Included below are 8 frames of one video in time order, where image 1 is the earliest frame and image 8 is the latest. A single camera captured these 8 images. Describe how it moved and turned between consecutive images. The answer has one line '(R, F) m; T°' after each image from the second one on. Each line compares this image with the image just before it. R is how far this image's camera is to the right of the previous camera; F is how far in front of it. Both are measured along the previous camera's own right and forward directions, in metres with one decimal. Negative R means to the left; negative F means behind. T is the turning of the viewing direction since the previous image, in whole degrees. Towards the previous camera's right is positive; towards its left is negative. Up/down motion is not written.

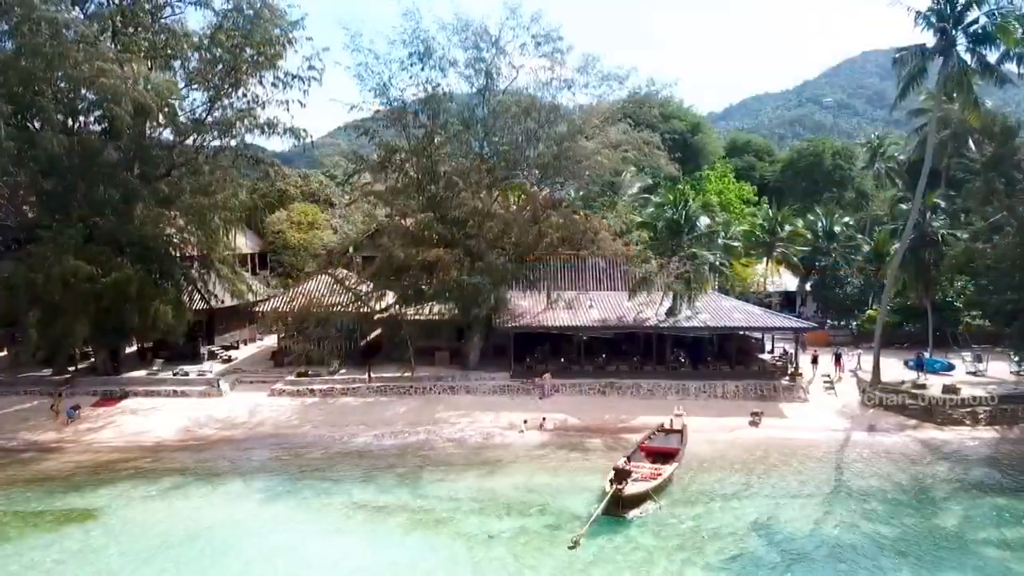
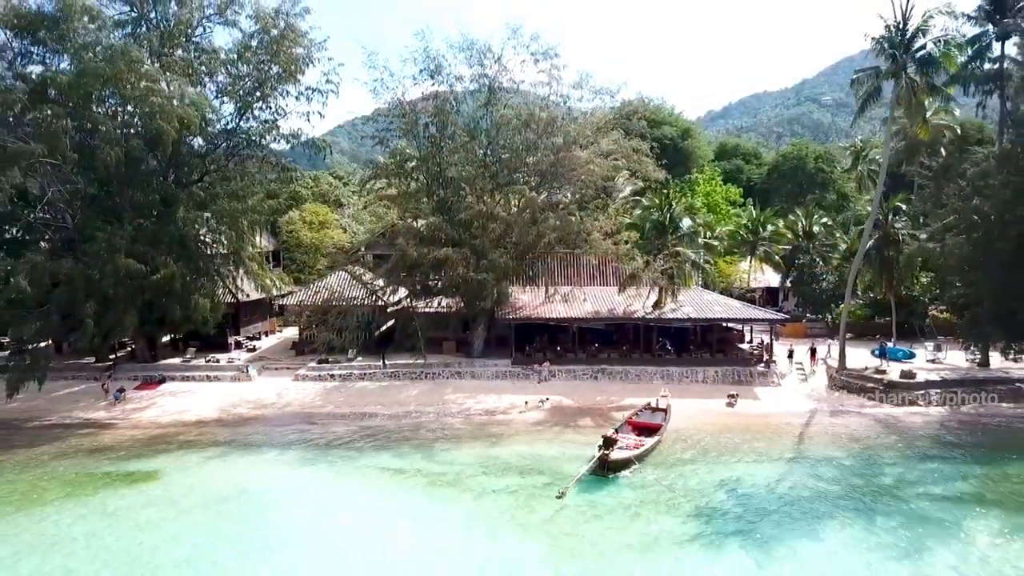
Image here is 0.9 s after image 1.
(-0.1, -2.8) m; 0°
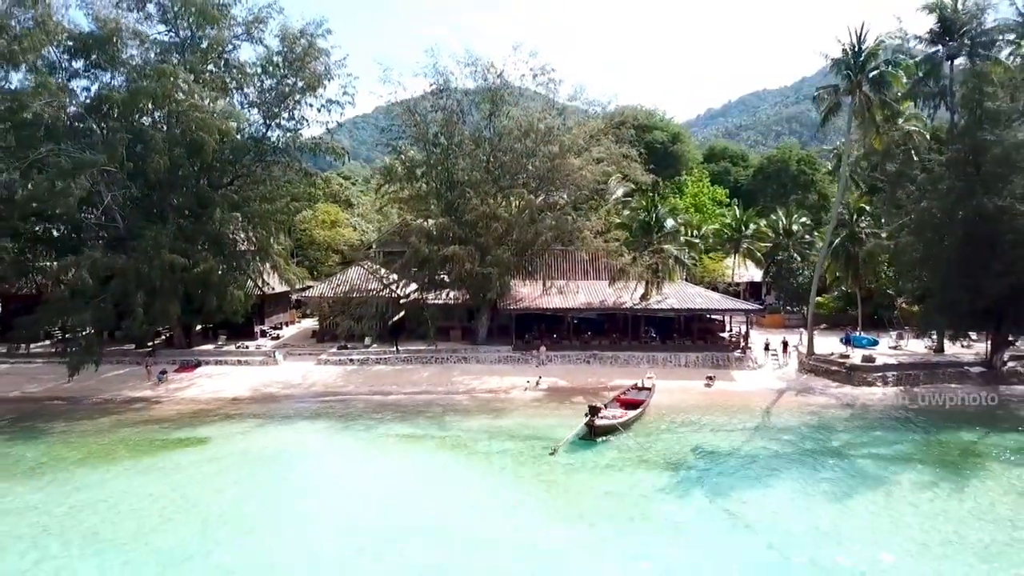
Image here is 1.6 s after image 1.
(0.0, -3.2) m; 0°
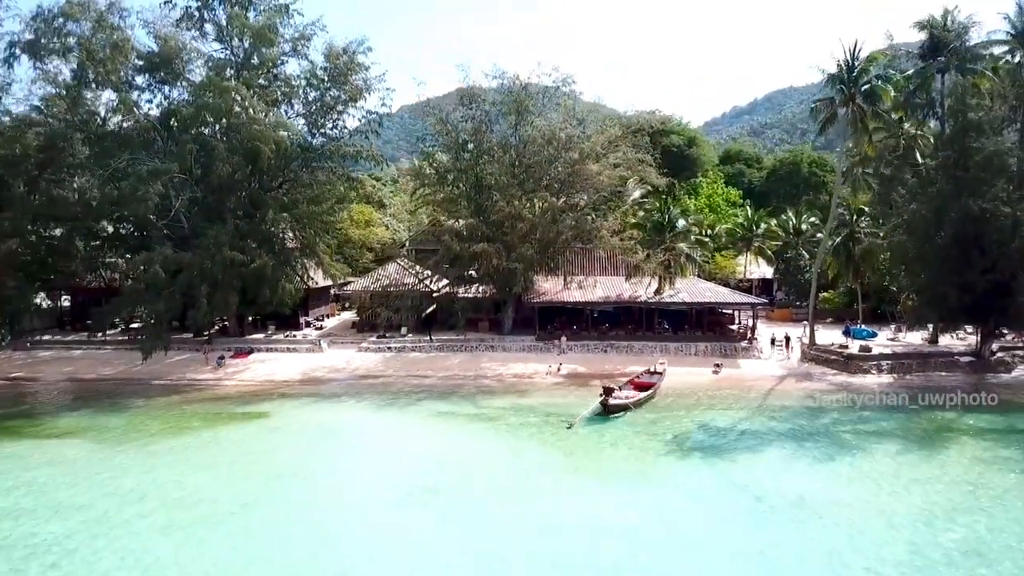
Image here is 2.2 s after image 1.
(0.0, -3.0) m; -2°
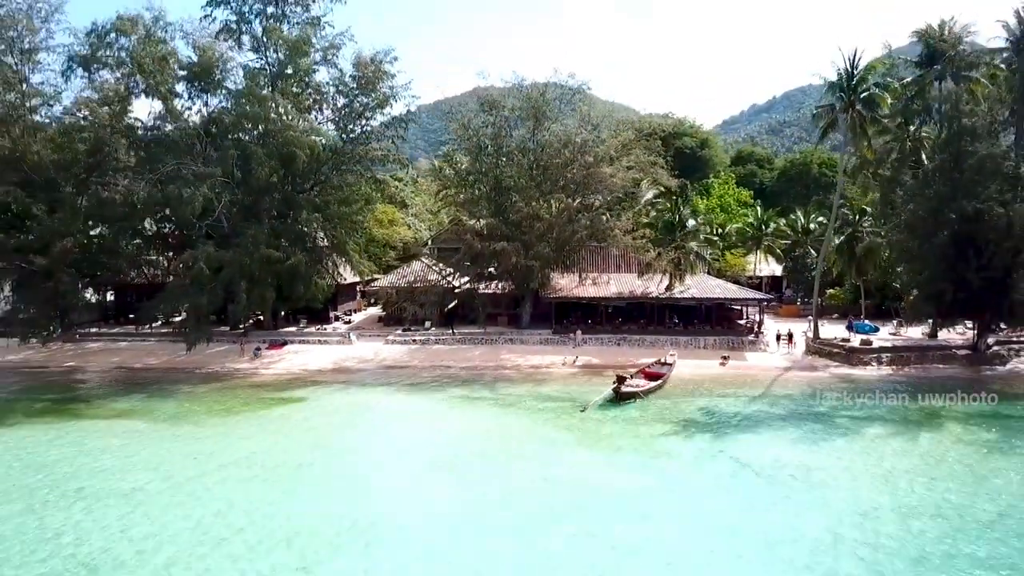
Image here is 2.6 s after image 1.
(0.0, -2.1) m; -1°
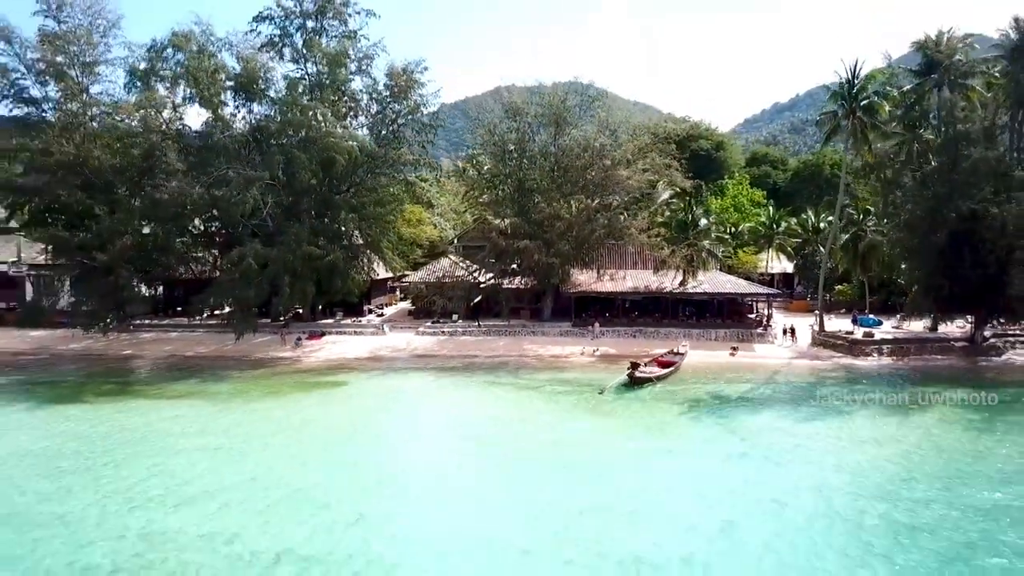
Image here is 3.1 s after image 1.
(-0.1, -2.6) m; -1°
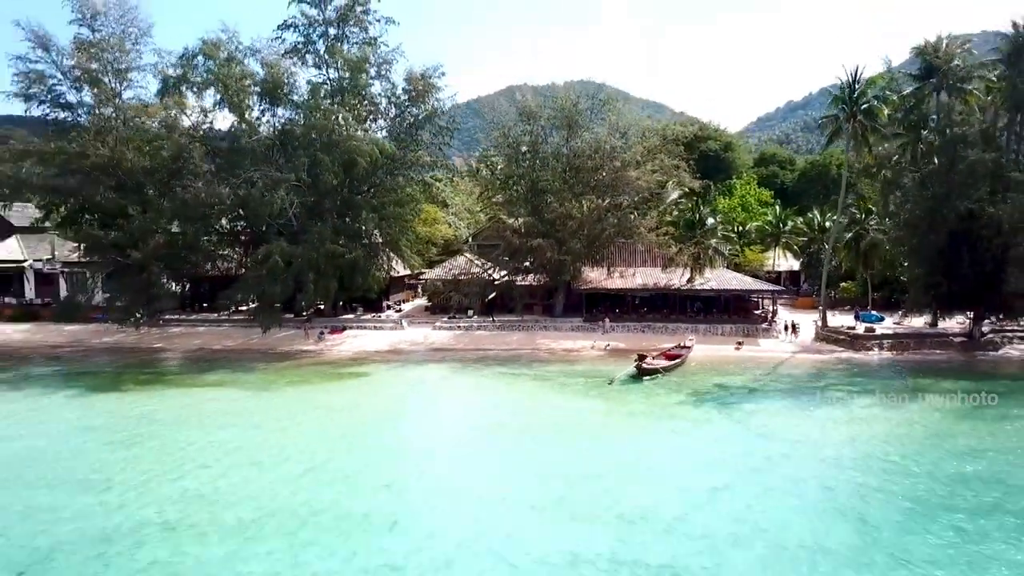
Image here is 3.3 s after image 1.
(-0.1, -1.6) m; -1°
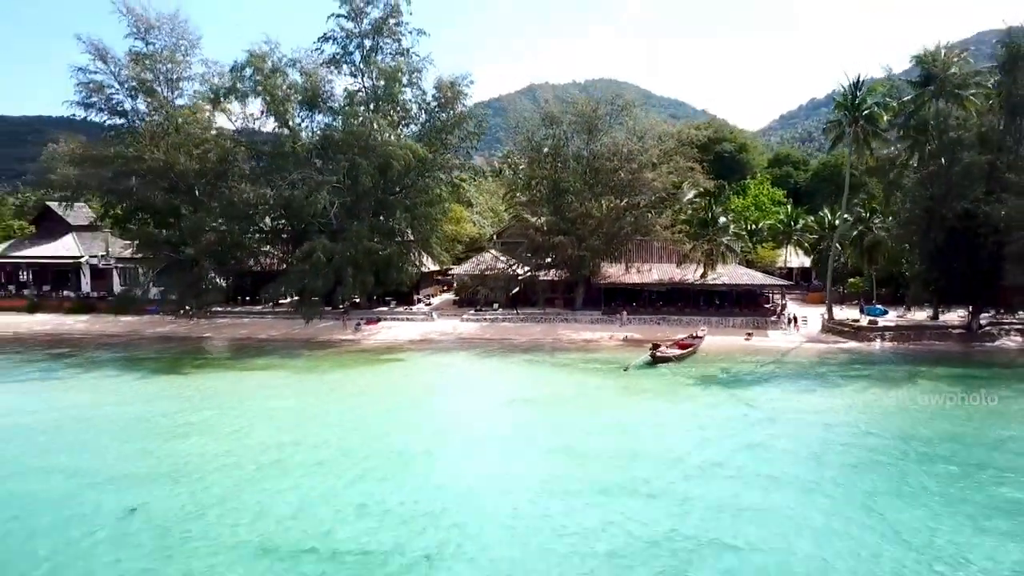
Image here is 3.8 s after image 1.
(-0.1, -2.8) m; -2°
